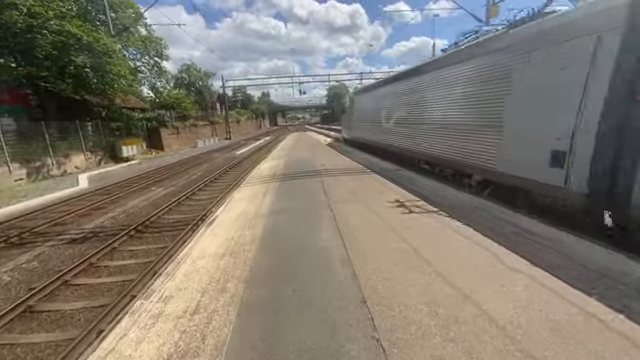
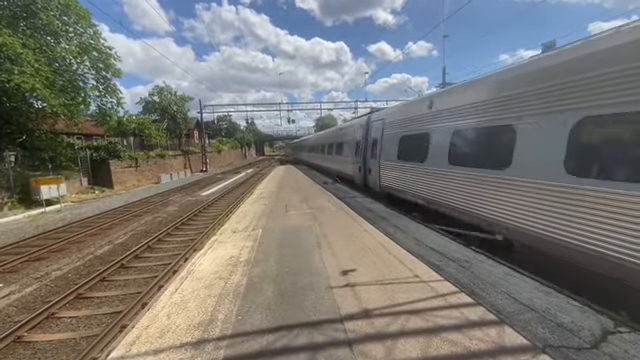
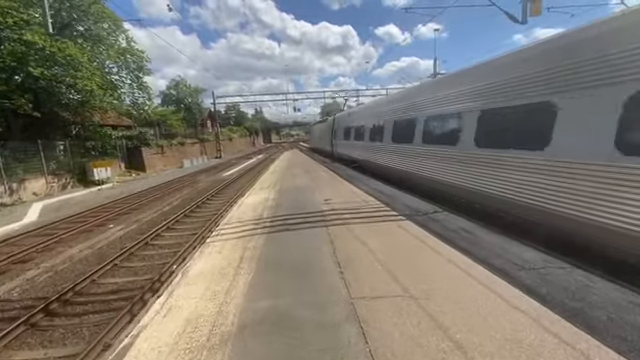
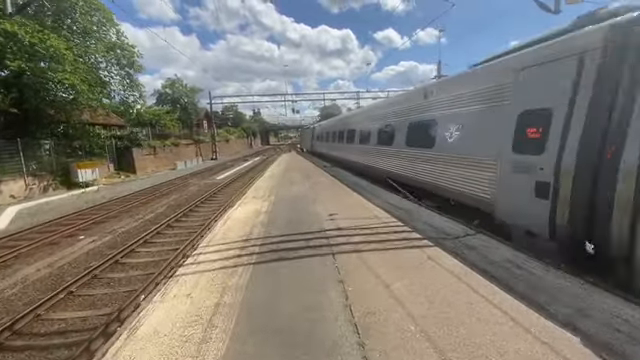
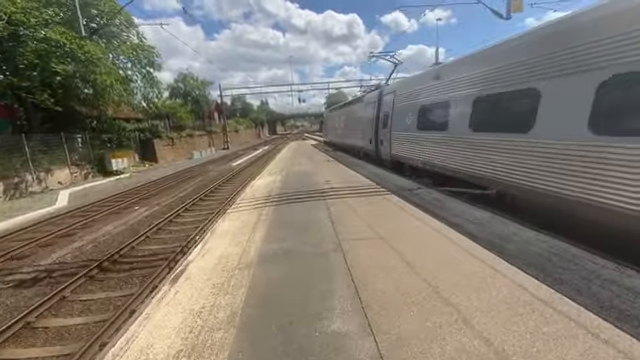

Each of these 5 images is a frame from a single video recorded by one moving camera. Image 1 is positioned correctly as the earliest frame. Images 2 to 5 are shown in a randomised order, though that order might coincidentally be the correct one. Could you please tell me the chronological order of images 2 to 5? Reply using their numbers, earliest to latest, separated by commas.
5, 3, 4, 2
